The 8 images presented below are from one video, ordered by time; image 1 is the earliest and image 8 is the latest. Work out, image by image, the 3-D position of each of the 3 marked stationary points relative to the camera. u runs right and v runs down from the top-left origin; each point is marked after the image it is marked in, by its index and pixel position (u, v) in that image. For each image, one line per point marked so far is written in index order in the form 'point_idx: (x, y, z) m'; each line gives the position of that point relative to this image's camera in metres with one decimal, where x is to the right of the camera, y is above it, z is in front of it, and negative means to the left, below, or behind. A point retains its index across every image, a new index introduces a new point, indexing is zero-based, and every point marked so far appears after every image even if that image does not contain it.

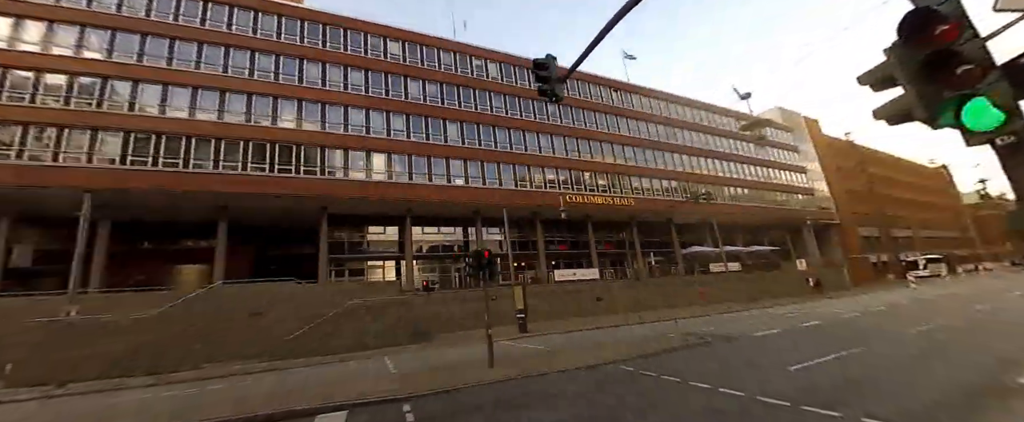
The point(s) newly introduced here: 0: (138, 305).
0: (-17.1, -4.3, +17.1) m
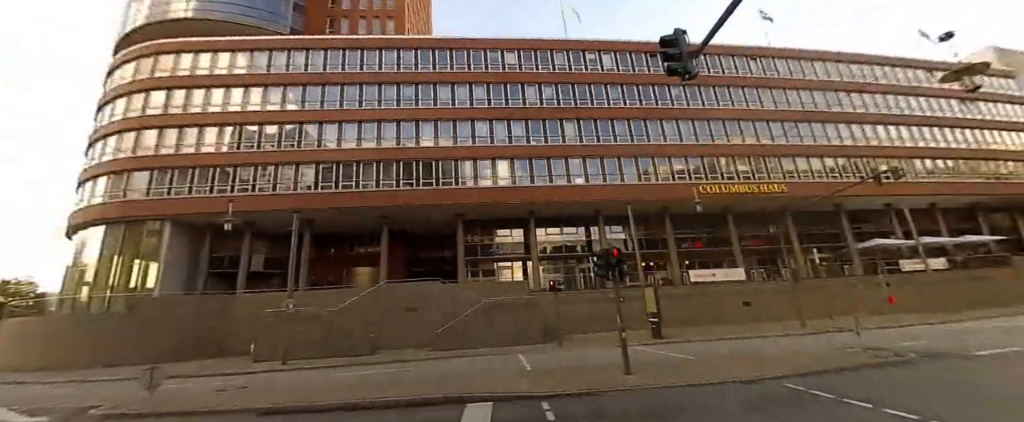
0: (-10.4, -5.1, +21.4) m
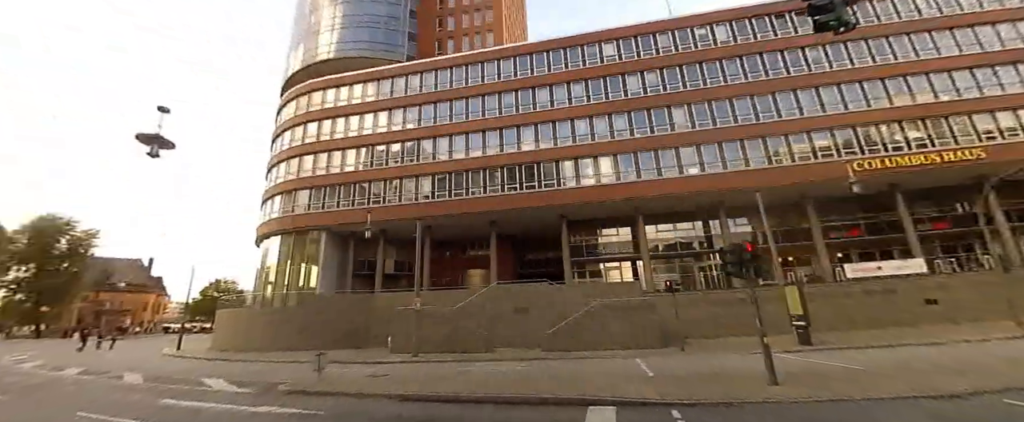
0: (-3.8, -5.5, +23.1) m
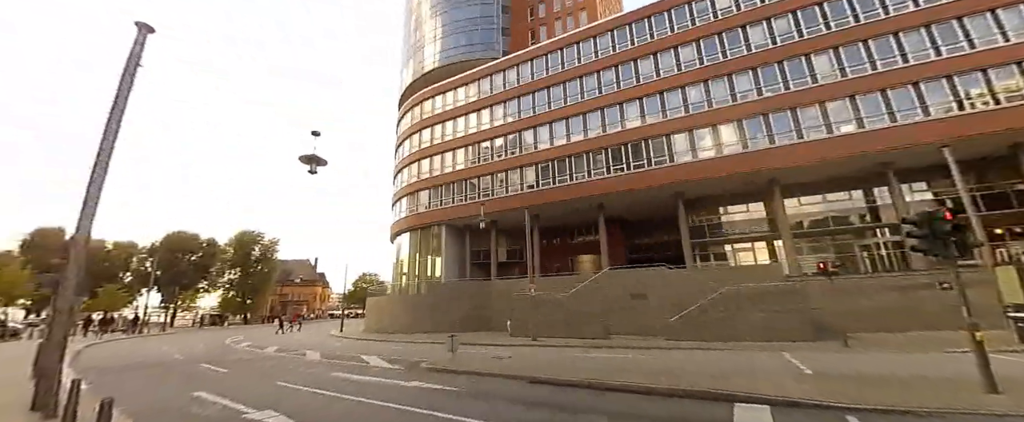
0: (+3.2, -4.7, +23.3) m
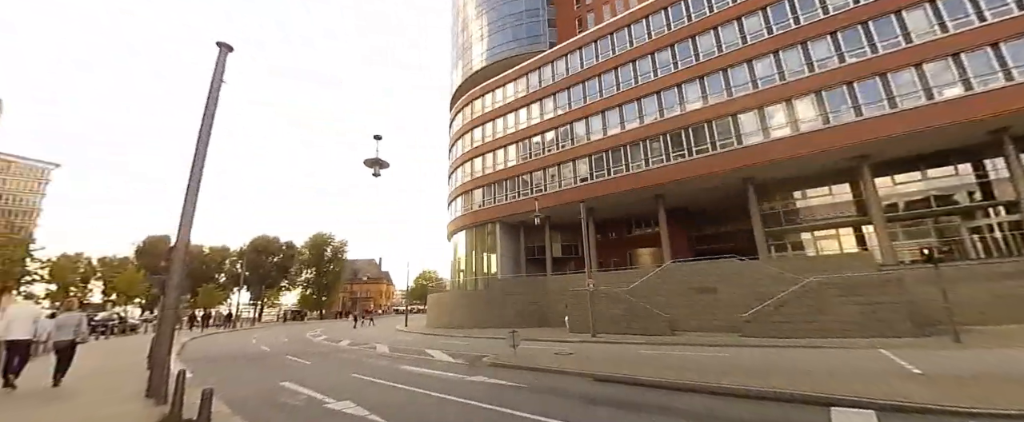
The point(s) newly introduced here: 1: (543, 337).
0: (+6.7, -4.2, +22.5) m
1: (+1.4, -5.8, +16.7) m
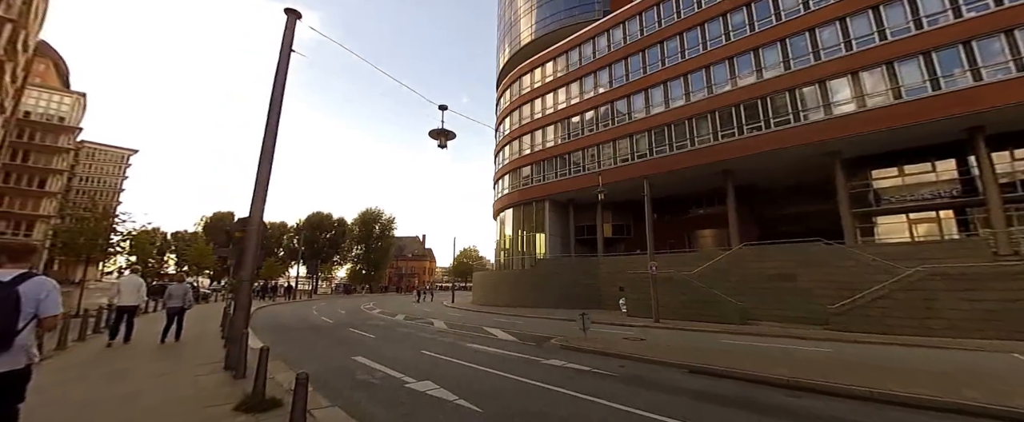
0: (+9.6, -3.0, +21.3) m
1: (+3.7, -4.8, +16.1) m
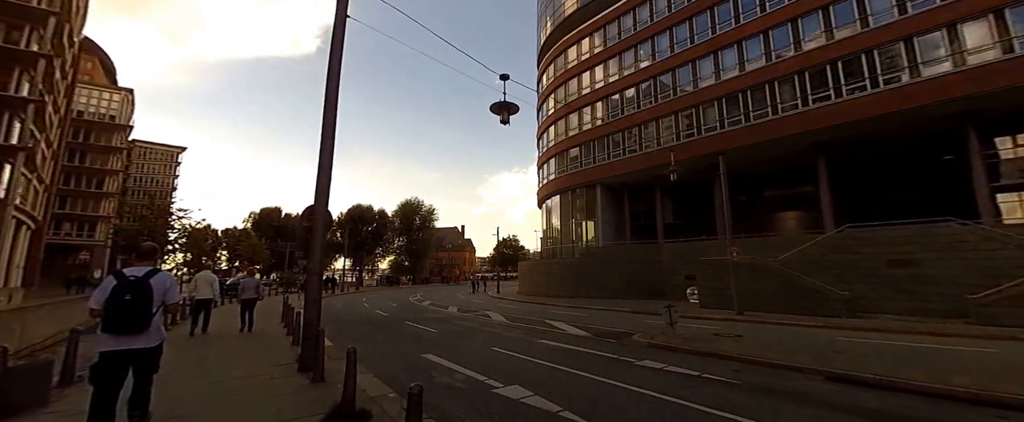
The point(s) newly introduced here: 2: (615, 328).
0: (+12.4, -2.0, +19.4) m
1: (+6.1, -4.1, +14.8) m
2: (+2.8, -3.4, +10.7) m
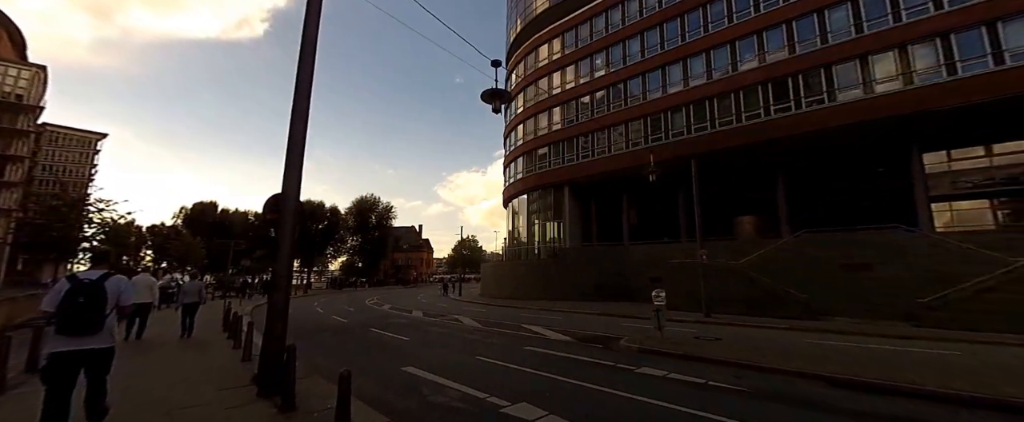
0: (+10.6, -2.2, +20.3) m
1: (+4.9, -4.2, +15.0) m
2: (+2.1, -3.4, +10.5) m
